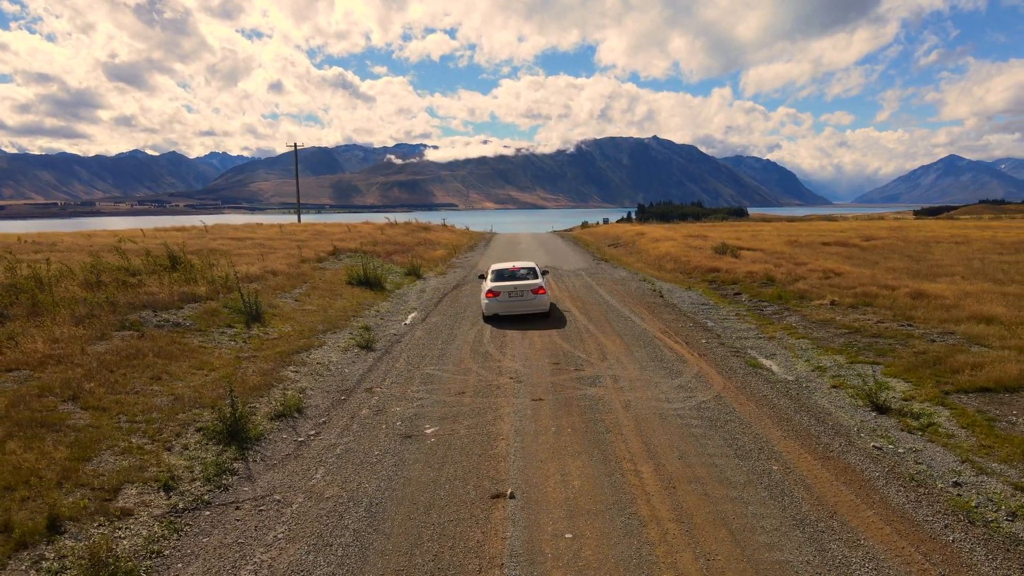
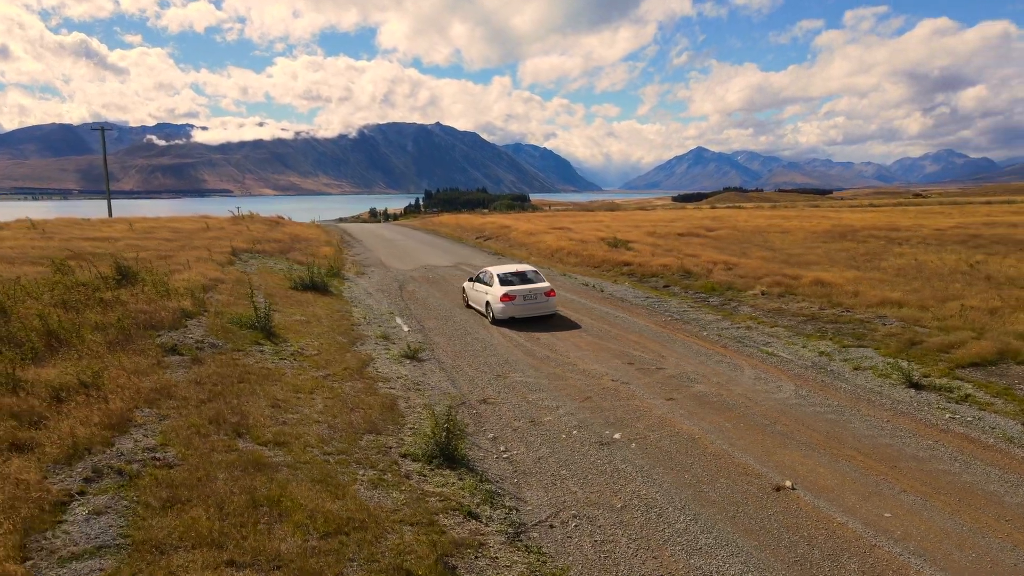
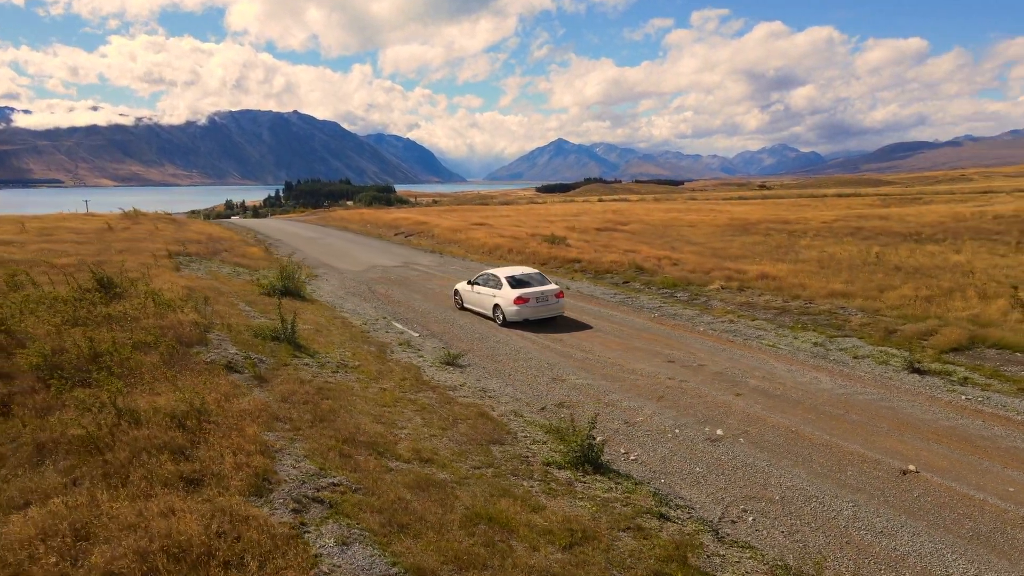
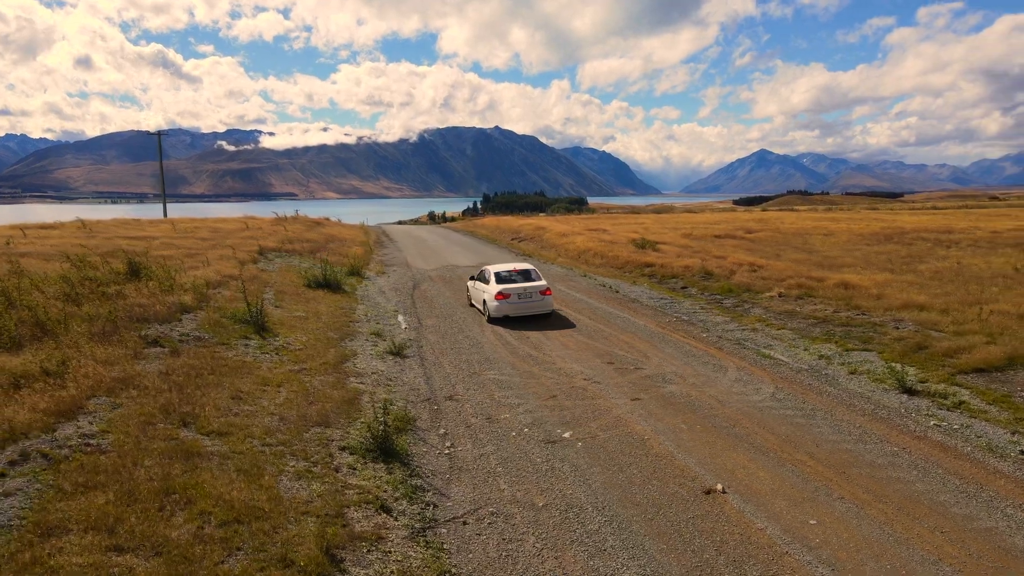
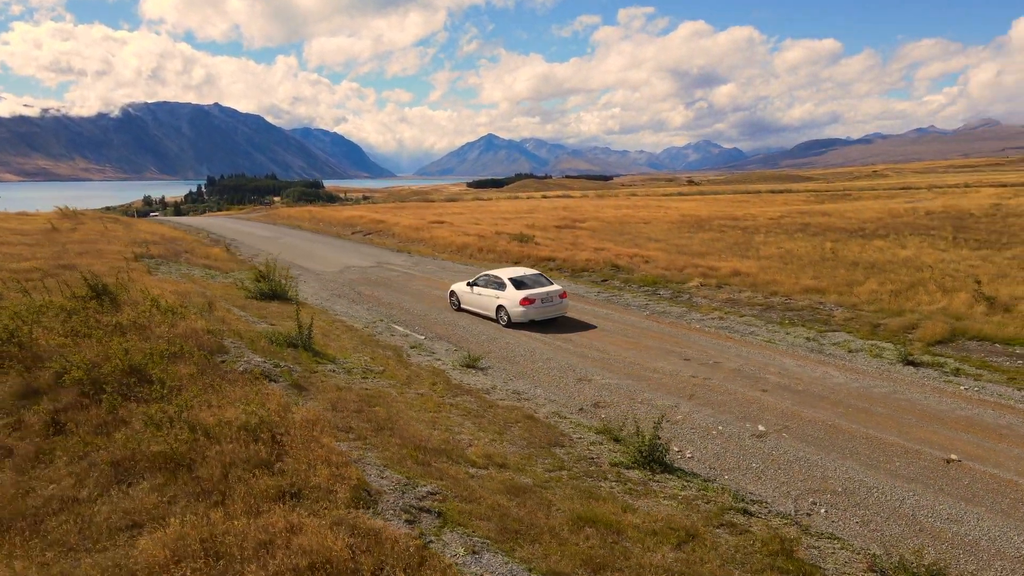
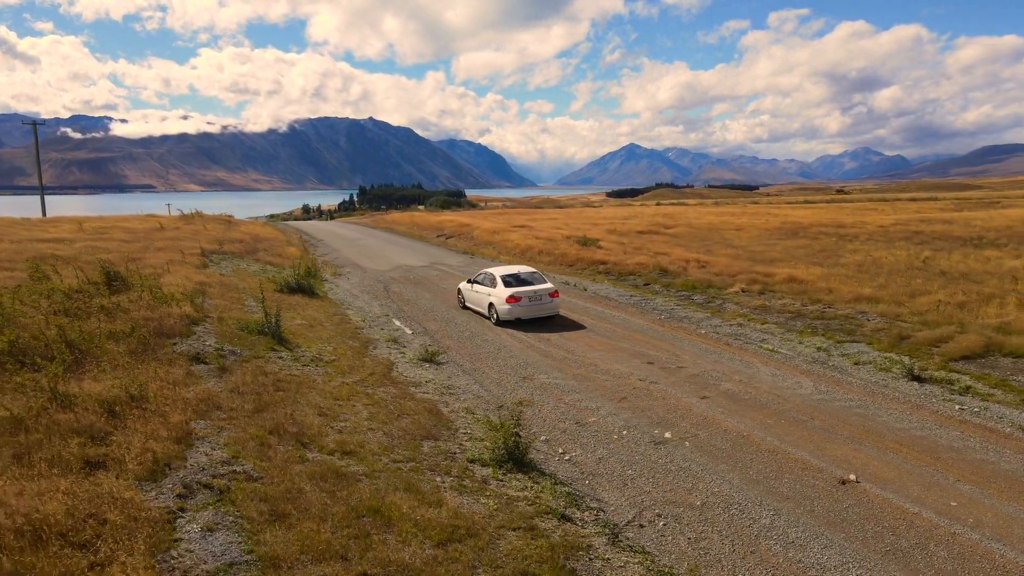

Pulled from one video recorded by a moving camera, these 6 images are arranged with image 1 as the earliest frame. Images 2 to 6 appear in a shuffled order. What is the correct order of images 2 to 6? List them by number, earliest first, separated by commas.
4, 2, 6, 3, 5
